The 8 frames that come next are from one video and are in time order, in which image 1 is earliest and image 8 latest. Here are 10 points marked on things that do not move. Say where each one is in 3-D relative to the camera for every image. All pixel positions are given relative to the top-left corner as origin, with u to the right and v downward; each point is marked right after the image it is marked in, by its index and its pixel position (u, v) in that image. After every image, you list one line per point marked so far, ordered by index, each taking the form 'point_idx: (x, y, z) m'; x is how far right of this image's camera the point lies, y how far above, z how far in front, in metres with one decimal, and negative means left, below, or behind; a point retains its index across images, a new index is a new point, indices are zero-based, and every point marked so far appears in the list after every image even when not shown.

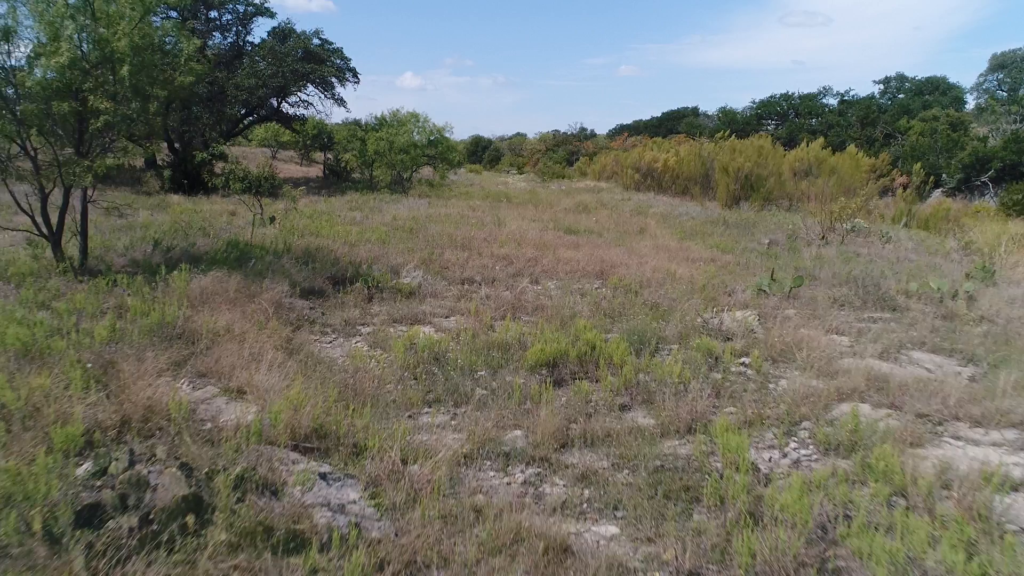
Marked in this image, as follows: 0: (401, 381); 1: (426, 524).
0: (-0.5, -0.4, +4.1) m
1: (-0.2, -0.6, +2.4) m
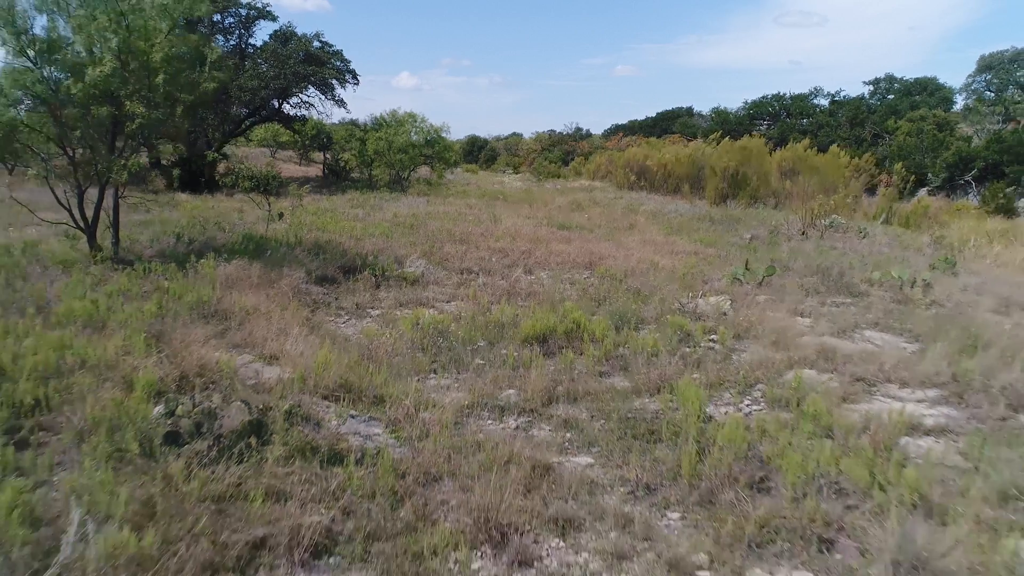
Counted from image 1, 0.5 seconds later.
0: (-0.5, -0.3, +4.7) m
1: (-0.2, -0.5, +3.0) m
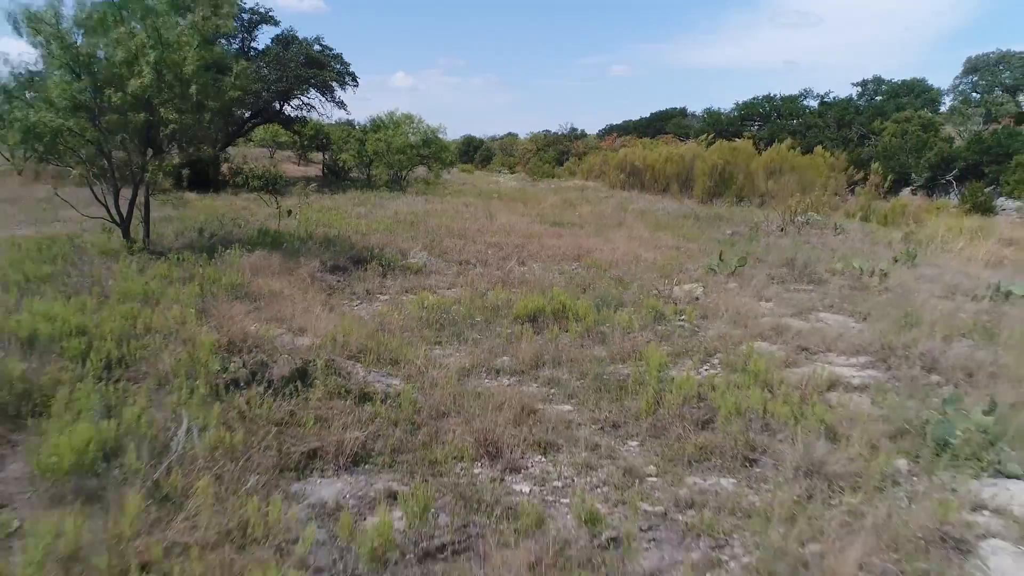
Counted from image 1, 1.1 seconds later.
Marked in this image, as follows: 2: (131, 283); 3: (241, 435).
0: (-0.5, -0.2, +5.4) m
1: (-0.3, -0.4, +3.7) m
2: (-2.0, 0.0, +5.1) m
3: (-0.8, -0.4, +2.8) m
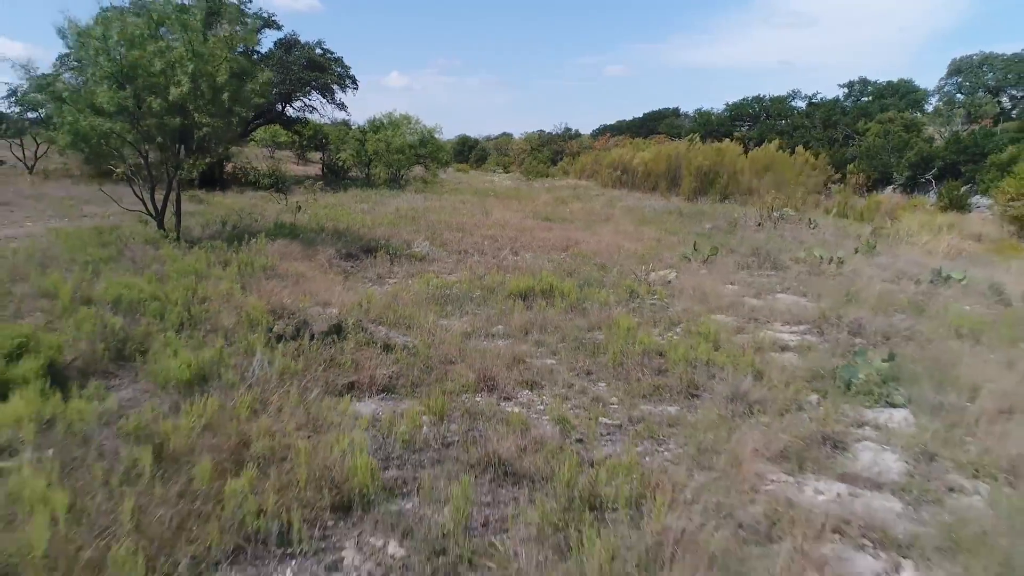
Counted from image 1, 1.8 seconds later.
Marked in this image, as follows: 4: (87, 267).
0: (-0.6, -0.1, +6.3) m
1: (-0.3, -0.3, +4.6) m
2: (-2.0, +0.1, +6.0) m
3: (-0.8, -0.3, +3.7) m
4: (-2.4, +0.1, +5.6) m
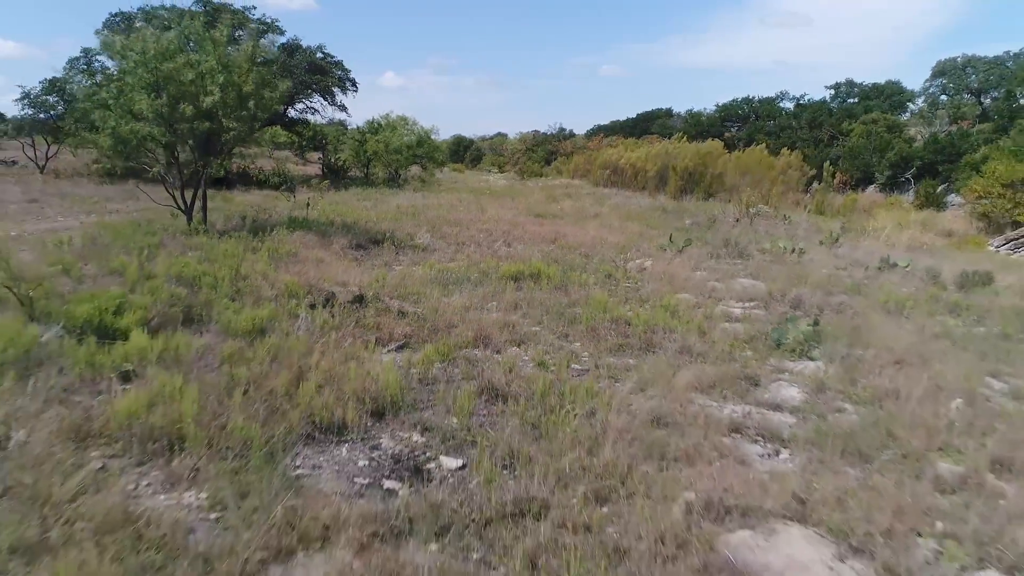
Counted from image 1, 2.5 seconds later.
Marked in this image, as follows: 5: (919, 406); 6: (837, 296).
0: (-0.6, +0.1, +7.2) m
1: (-0.3, -0.2, +5.6) m
2: (-2.1, +0.3, +7.0) m
3: (-0.9, -0.2, +4.7) m
4: (-2.5, +0.2, +6.6) m
5: (+1.6, -0.5, +3.9) m
6: (+2.3, -0.1, +7.0) m
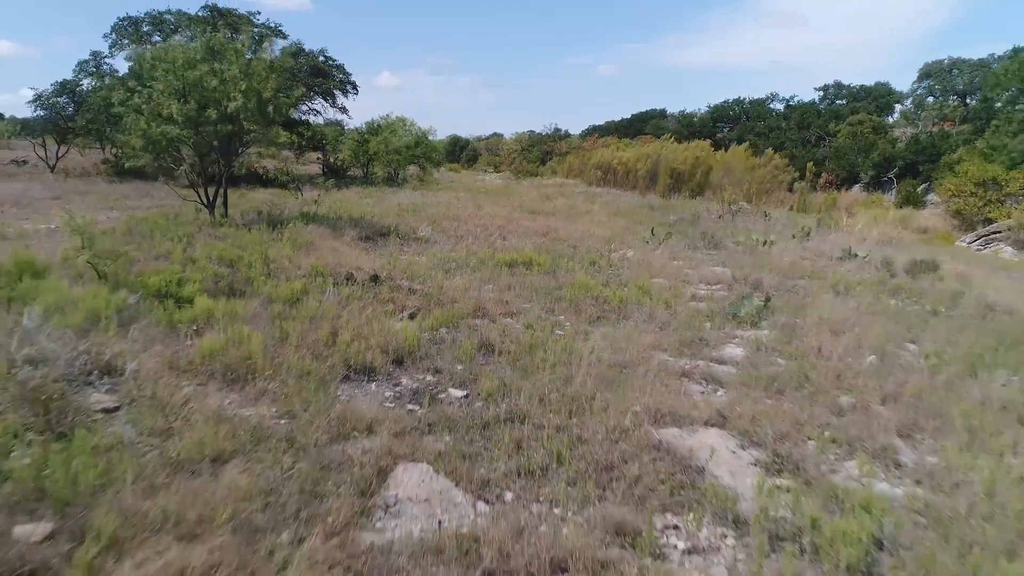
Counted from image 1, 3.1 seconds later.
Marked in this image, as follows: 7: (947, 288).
0: (-0.7, +0.2, +8.1) m
1: (-0.4, 0.0, +6.5) m
2: (-2.1, +0.4, +7.8) m
3: (-0.9, -0.1, +5.6) m
4: (-2.5, +0.4, +7.4) m
5: (+1.6, -0.3, +4.8) m
6: (+2.3, +0.1, +7.9) m
7: (+3.5, 0.0, +7.9) m
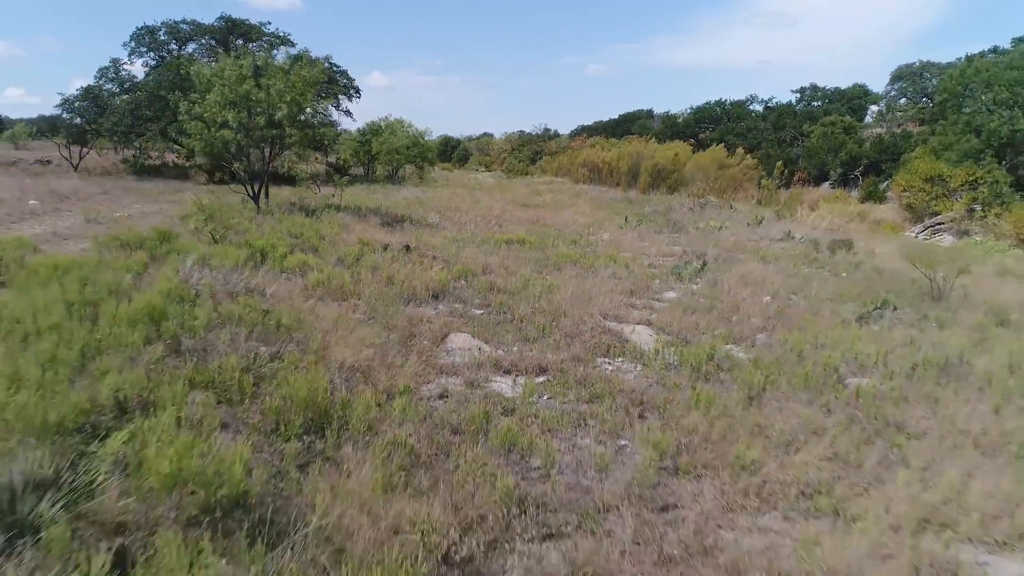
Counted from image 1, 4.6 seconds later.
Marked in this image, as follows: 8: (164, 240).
0: (-0.7, +0.5, +10.2) m
1: (-0.4, +0.2, +8.5) m
2: (-2.2, +0.7, +9.9) m
3: (-0.9, +0.2, +7.6) m
4: (-2.6, +0.6, +9.5) m
5: (+1.6, -0.1, +6.9) m
6: (+2.3, +0.4, +10.0) m
7: (+3.5, +0.3, +10.0) m
8: (-2.5, +0.3, +7.1) m
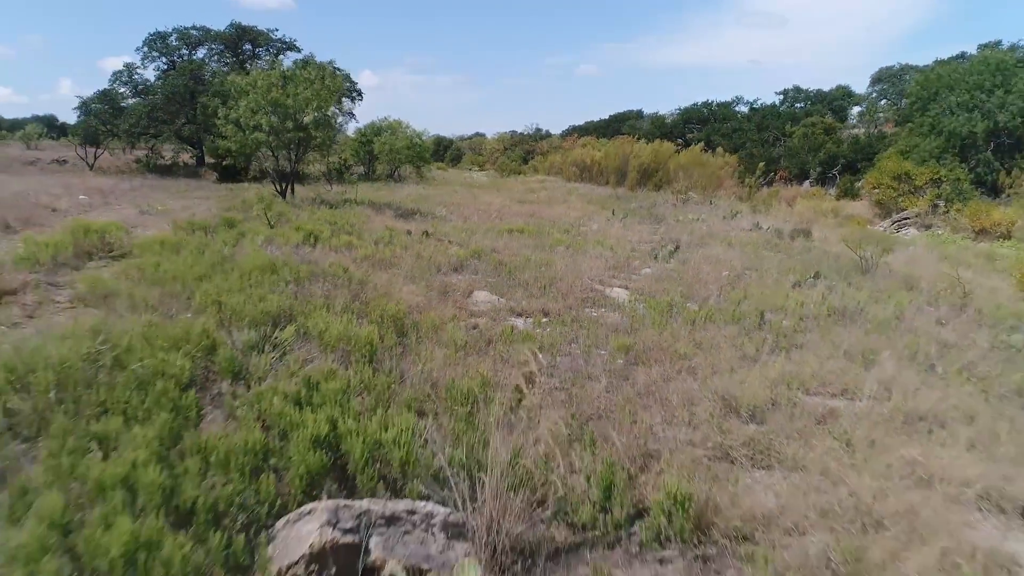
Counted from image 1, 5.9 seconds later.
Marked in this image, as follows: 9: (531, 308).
0: (-0.7, +0.7, +11.7) m
1: (-0.4, +0.5, +10.0) m
2: (-2.2, +0.9, +11.4) m
3: (-0.9, +0.4, +9.2) m
4: (-2.5, +0.9, +11.0) m
5: (+1.7, +0.1, +8.5) m
6: (+2.3, +0.6, +11.6) m
7: (+3.5, +0.5, +11.5) m
8: (-2.5, +0.6, +8.7) m
9: (+0.1, -0.1, +5.9) m
